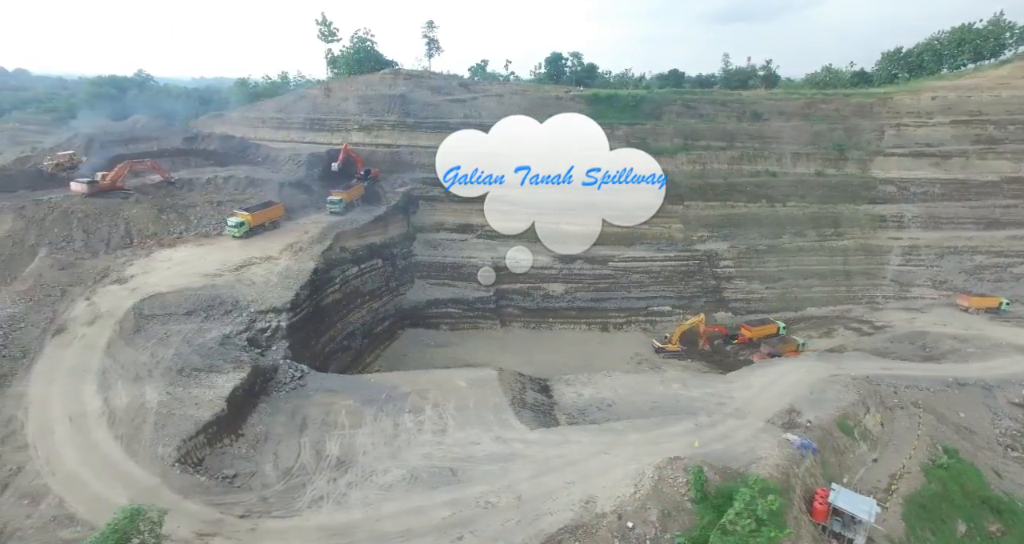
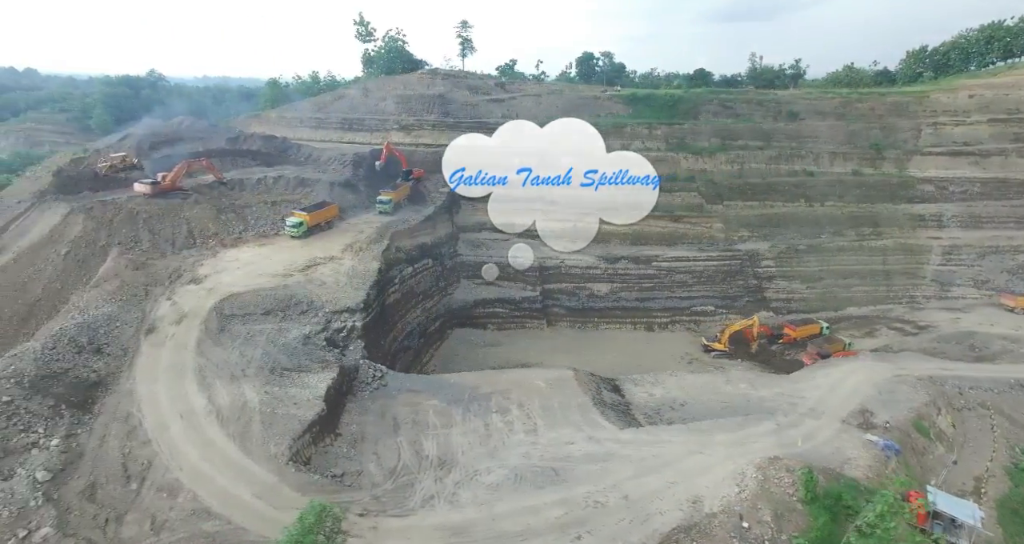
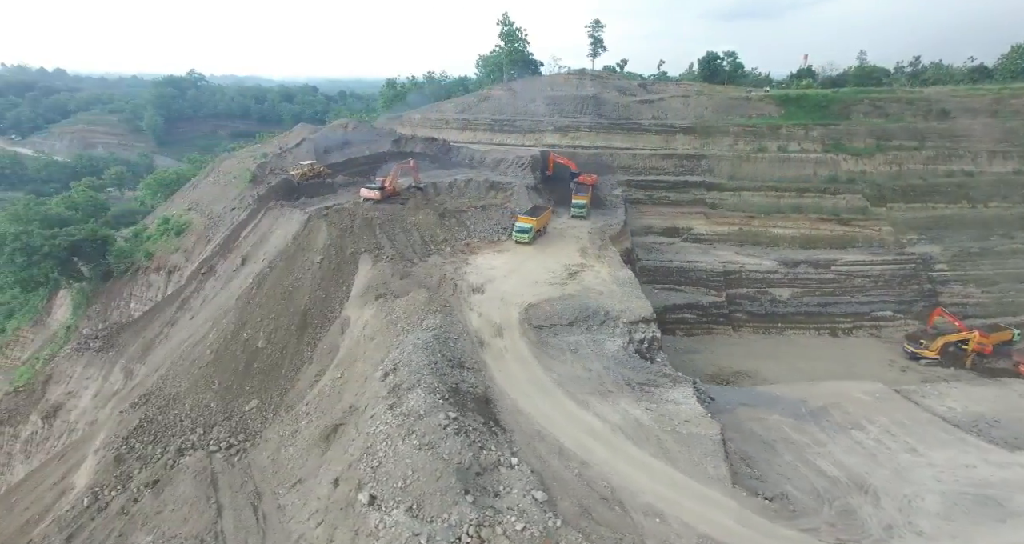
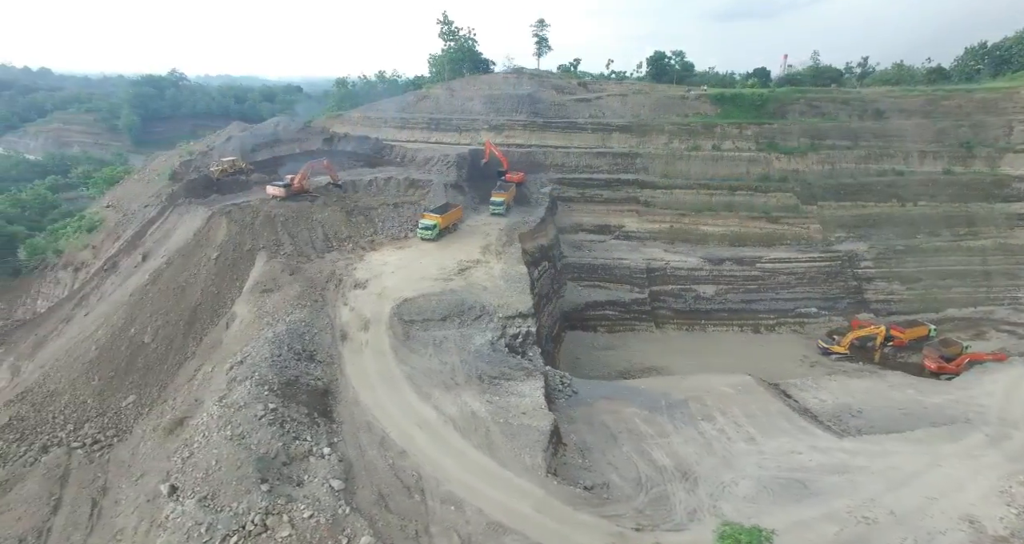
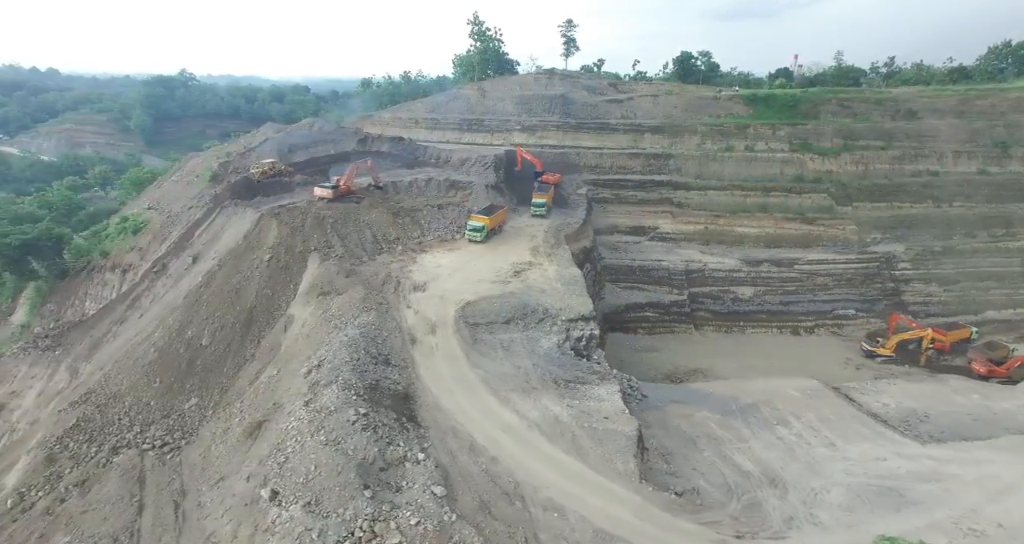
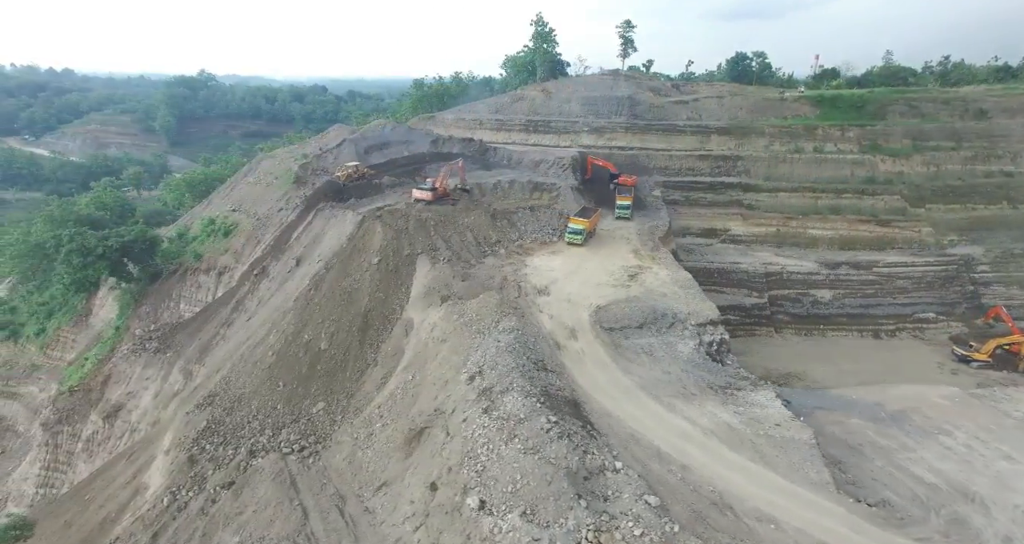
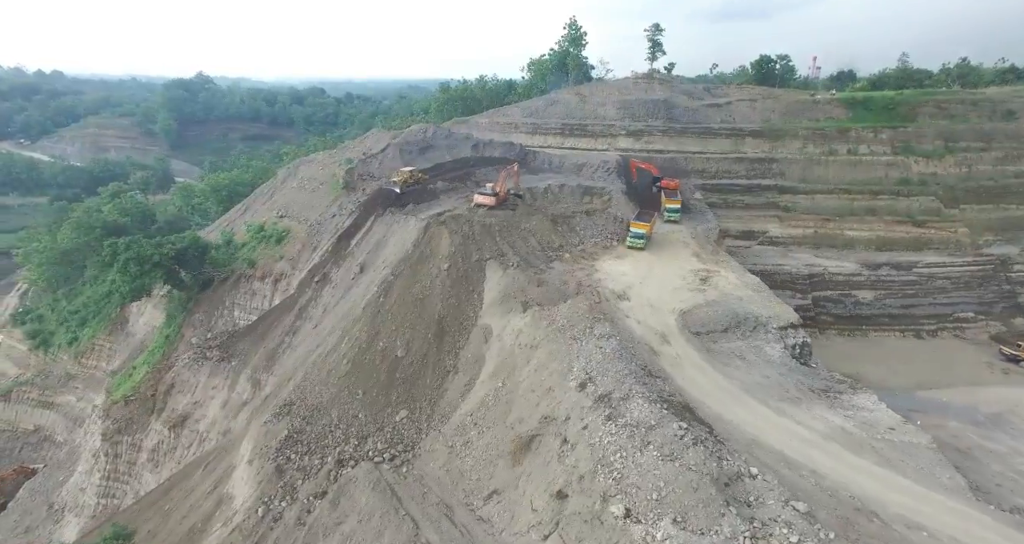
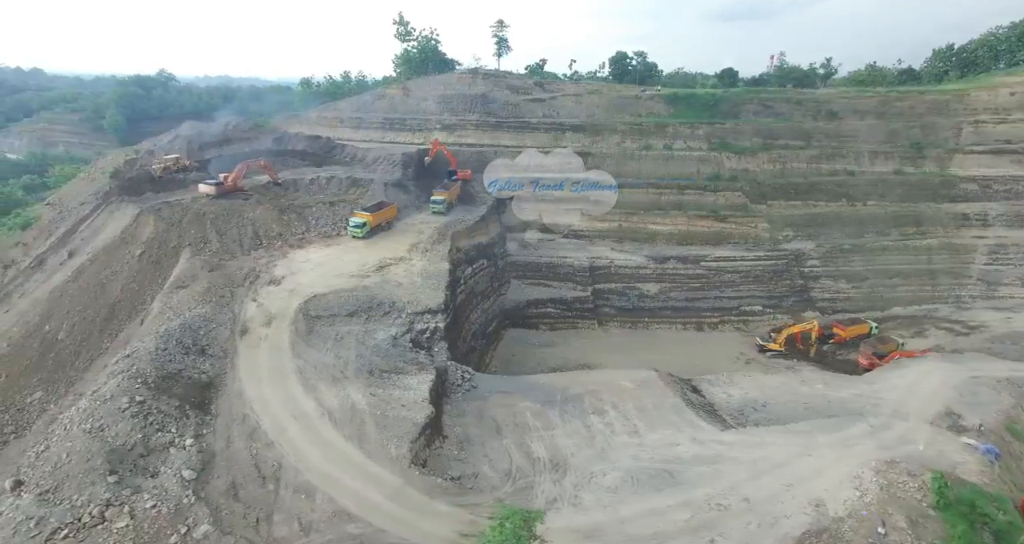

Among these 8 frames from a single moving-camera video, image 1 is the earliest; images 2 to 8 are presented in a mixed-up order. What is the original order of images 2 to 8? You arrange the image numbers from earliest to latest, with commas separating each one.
2, 8, 4, 5, 3, 6, 7
